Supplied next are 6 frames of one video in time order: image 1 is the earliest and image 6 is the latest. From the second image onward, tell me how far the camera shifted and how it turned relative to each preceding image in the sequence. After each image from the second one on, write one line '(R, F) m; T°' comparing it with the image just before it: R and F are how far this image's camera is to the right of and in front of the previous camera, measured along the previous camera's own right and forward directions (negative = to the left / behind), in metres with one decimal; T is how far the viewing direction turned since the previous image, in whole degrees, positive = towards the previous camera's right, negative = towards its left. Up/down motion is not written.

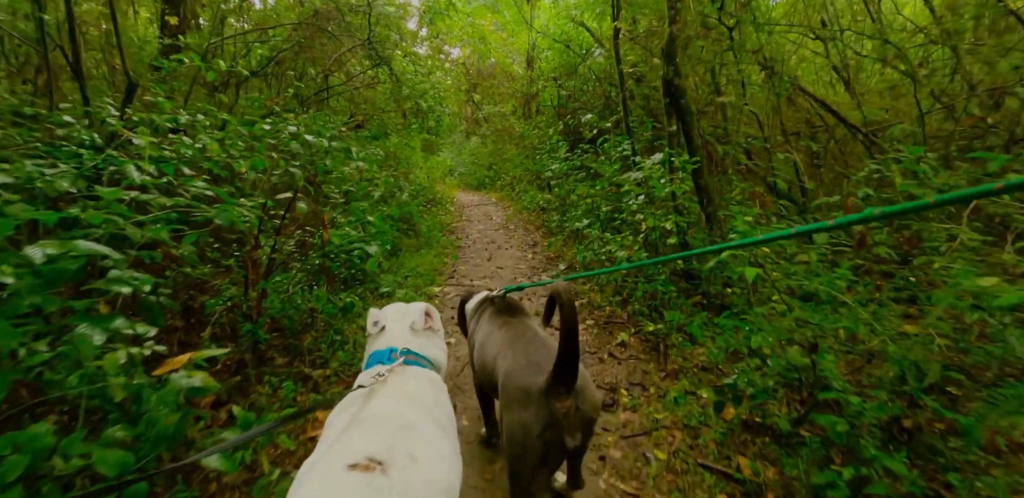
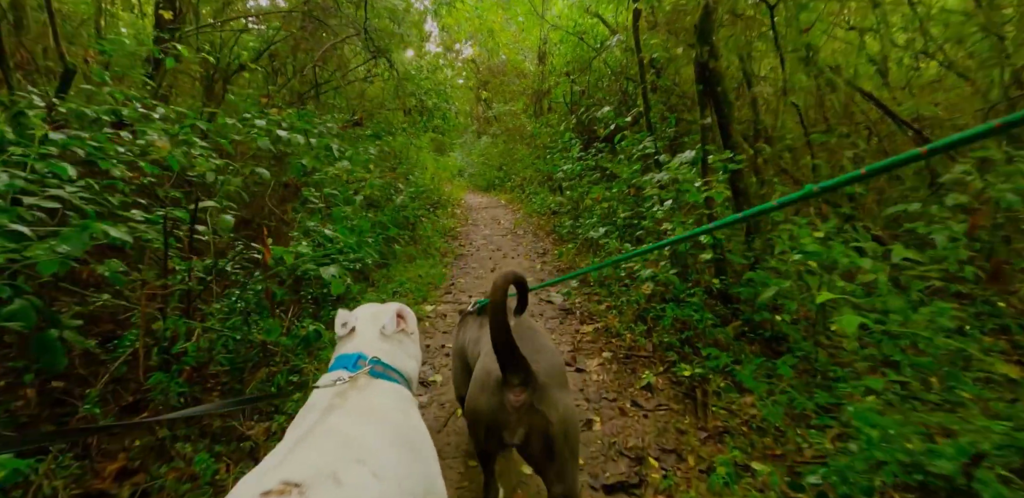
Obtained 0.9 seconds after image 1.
(+0.1, +0.7) m; -2°
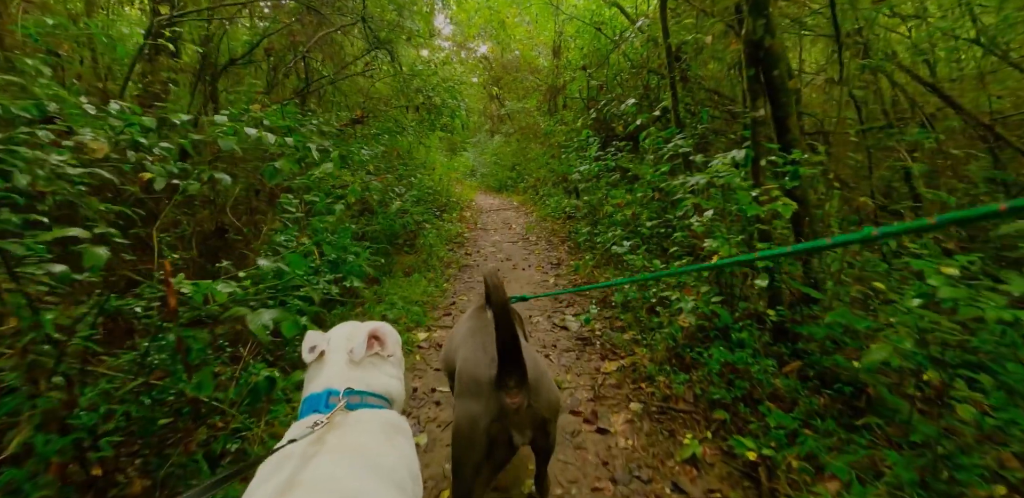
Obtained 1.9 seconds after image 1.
(+0.1, +0.7) m; -2°
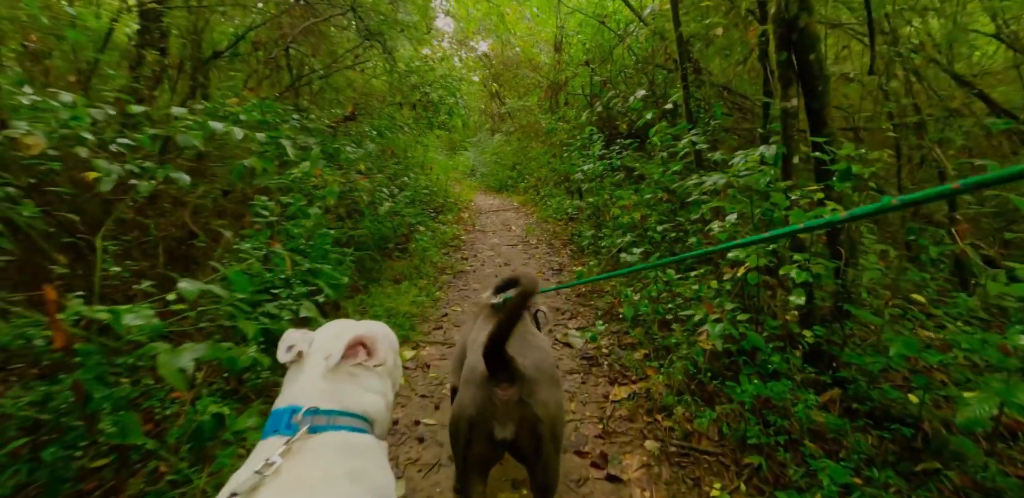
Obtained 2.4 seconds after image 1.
(0.0, +0.4) m; 0°
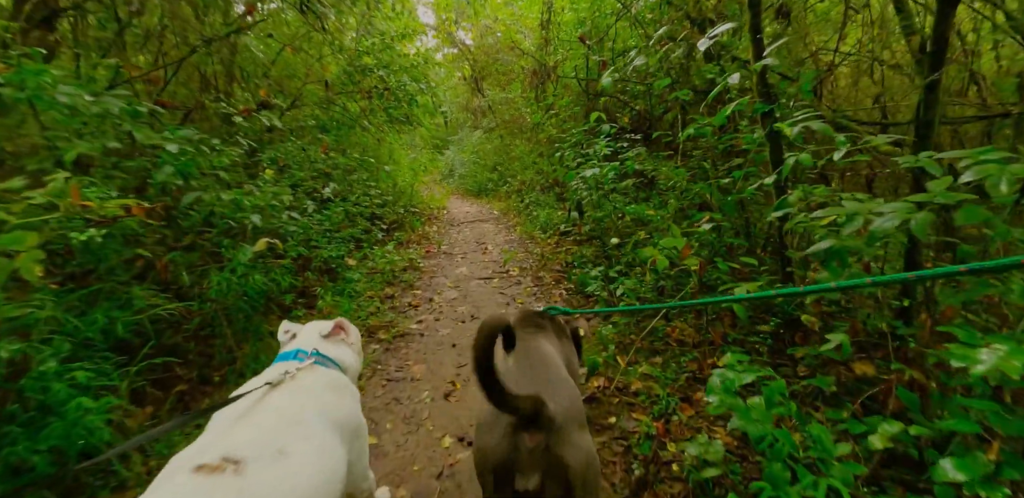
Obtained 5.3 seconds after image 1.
(+0.2, +2.0) m; +2°
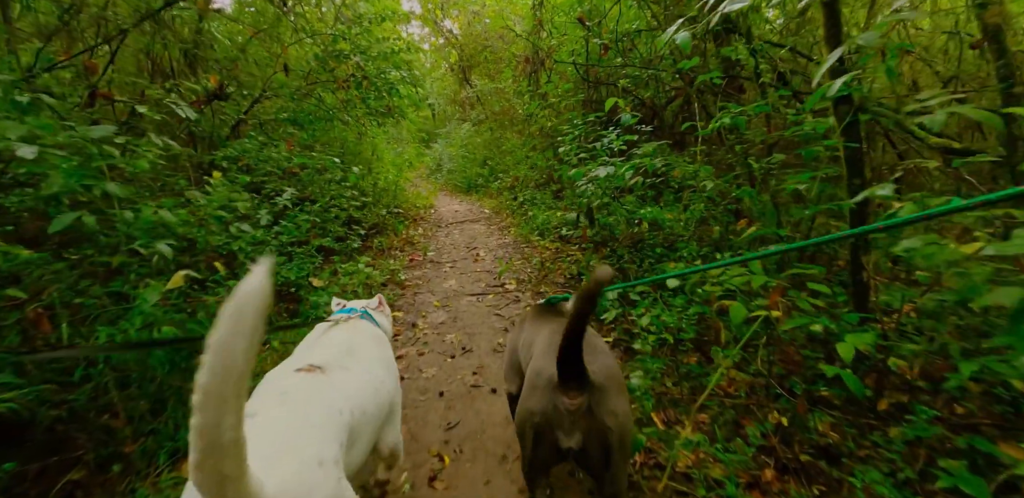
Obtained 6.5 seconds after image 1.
(-0.1, +0.7) m; +1°
